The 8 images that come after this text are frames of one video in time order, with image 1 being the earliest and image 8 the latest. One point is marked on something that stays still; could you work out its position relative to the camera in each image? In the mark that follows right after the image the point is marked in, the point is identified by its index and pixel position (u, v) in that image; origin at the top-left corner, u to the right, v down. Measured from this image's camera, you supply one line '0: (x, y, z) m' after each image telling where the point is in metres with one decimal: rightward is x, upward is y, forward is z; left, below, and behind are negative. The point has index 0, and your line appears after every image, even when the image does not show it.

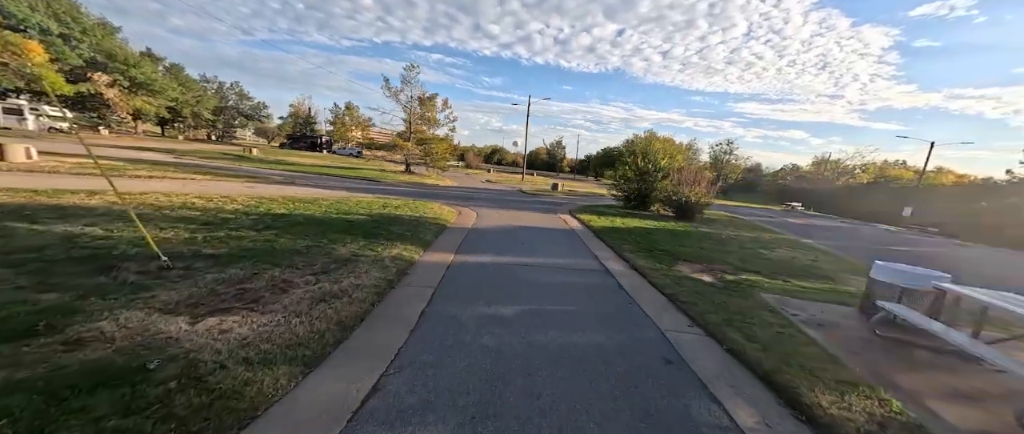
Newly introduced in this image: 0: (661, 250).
0: (+3.4, -0.7, +7.8) m
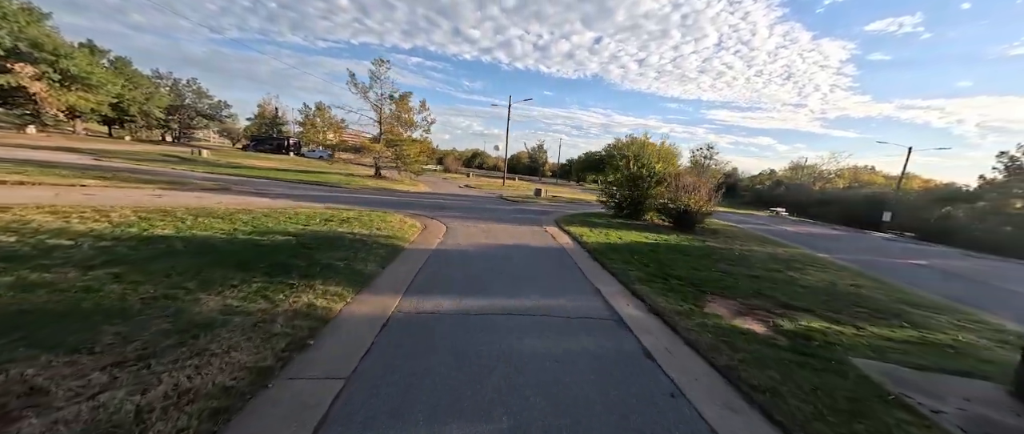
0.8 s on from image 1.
0: (+2.9, -1.1, +6.1) m
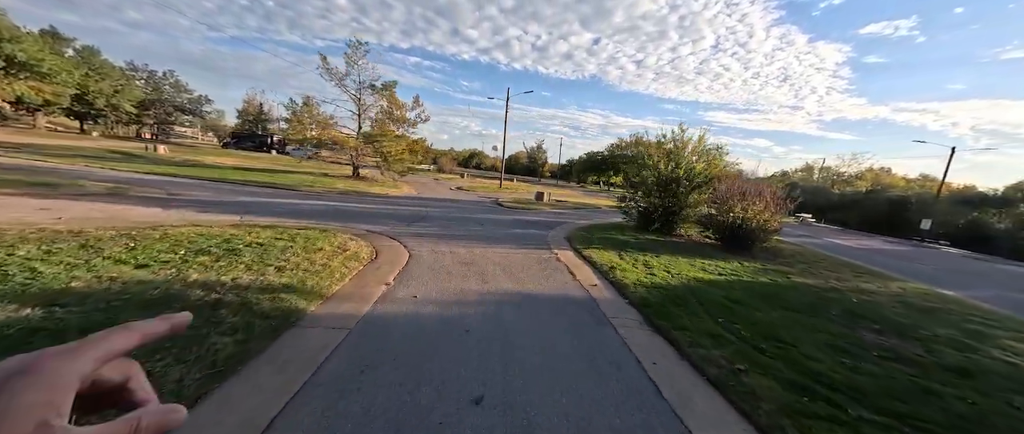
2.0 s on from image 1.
0: (+2.9, -1.5, +2.9) m
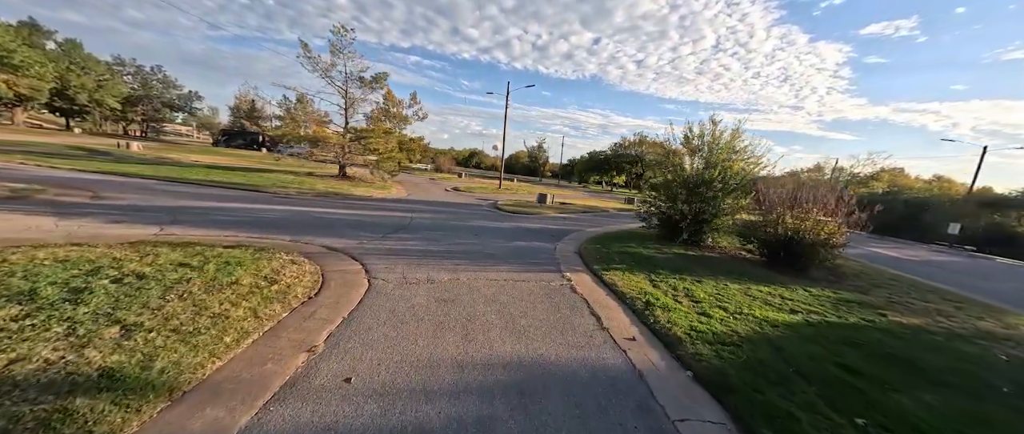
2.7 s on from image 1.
0: (+2.9, -1.8, +1.1) m
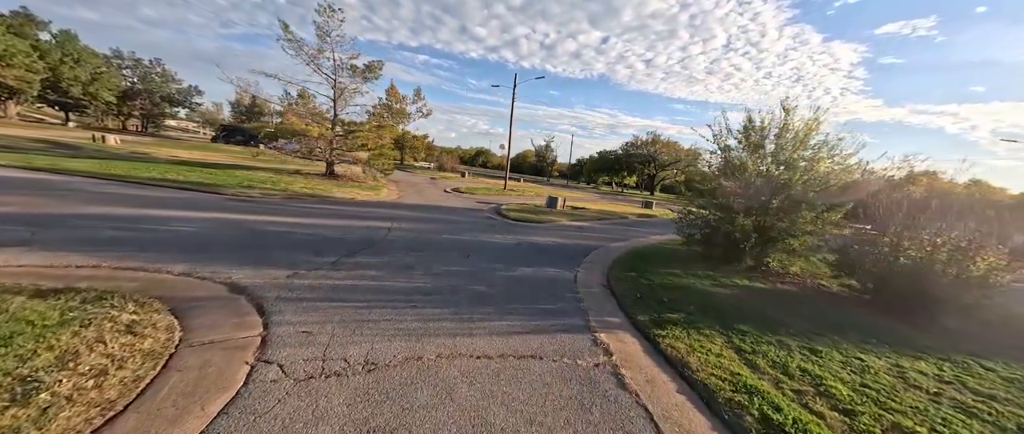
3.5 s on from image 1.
0: (+2.8, -2.1, -1.1) m
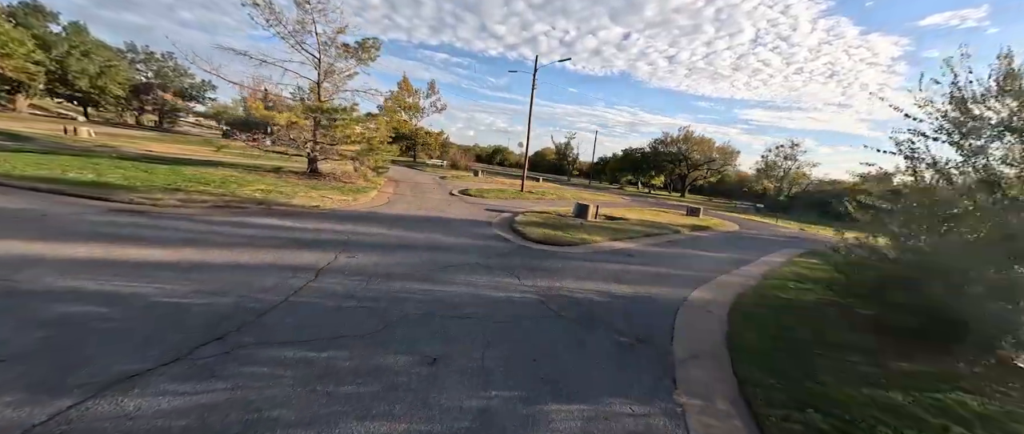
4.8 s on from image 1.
0: (+2.6, -2.7, -4.8) m
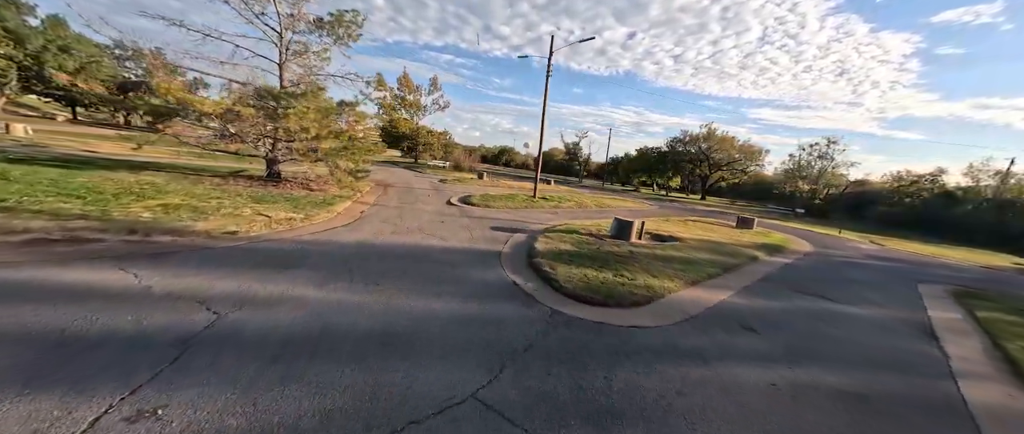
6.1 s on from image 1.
0: (+2.7, -3.2, -8.3) m
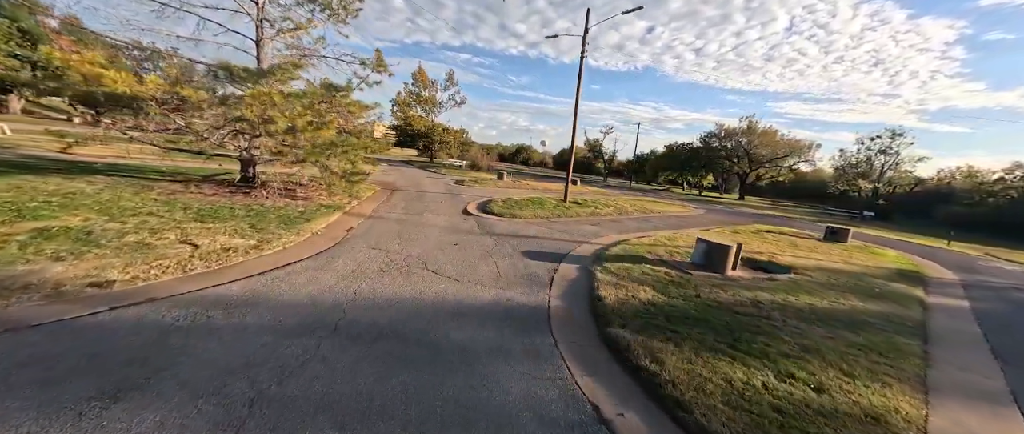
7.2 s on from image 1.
0: (+2.7, -3.7, -11.1) m
